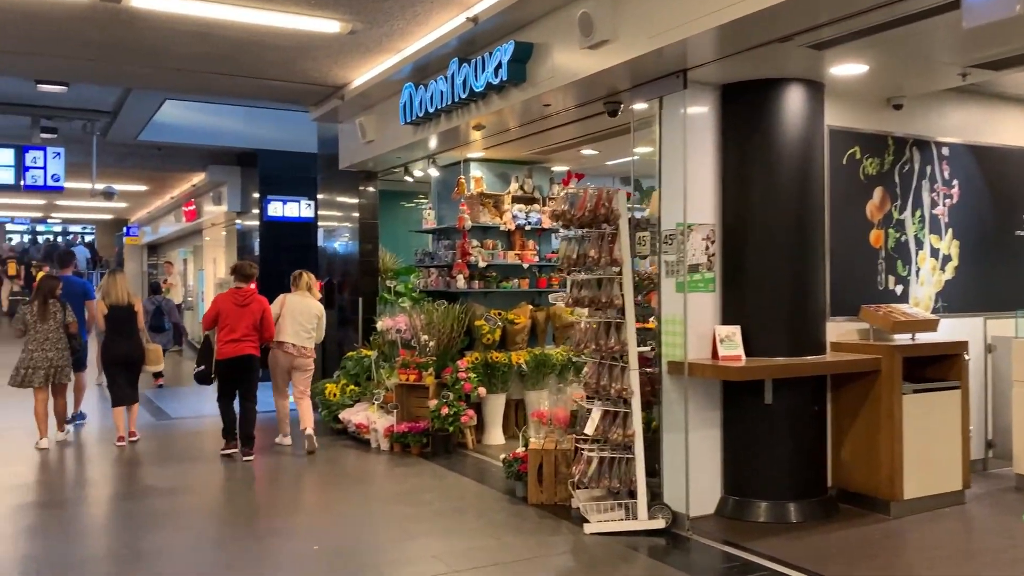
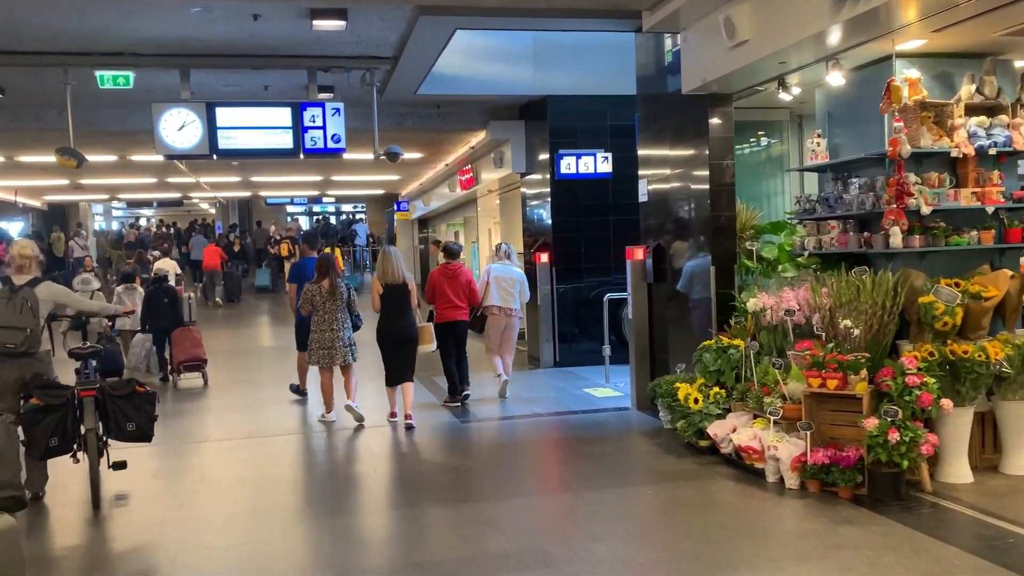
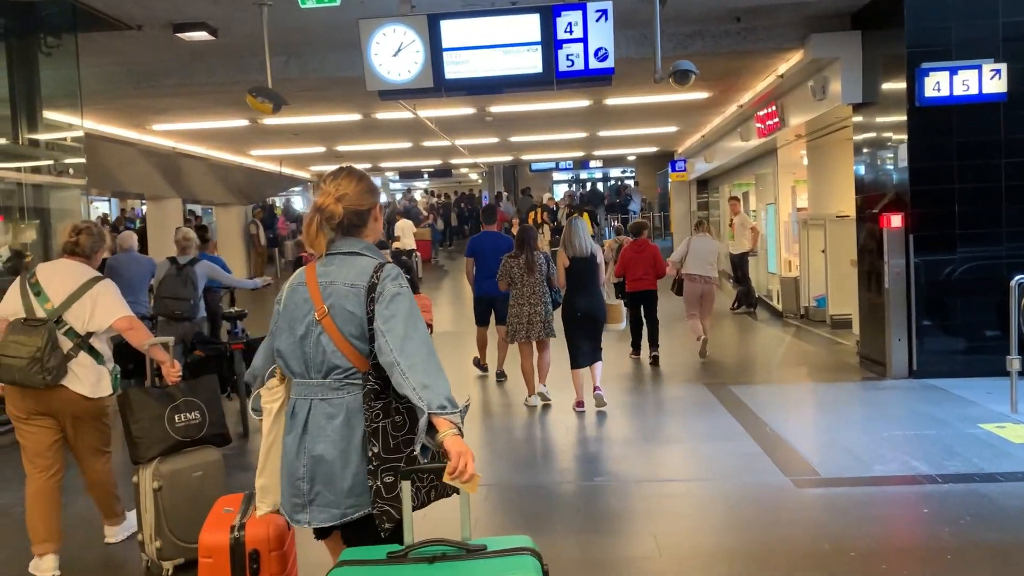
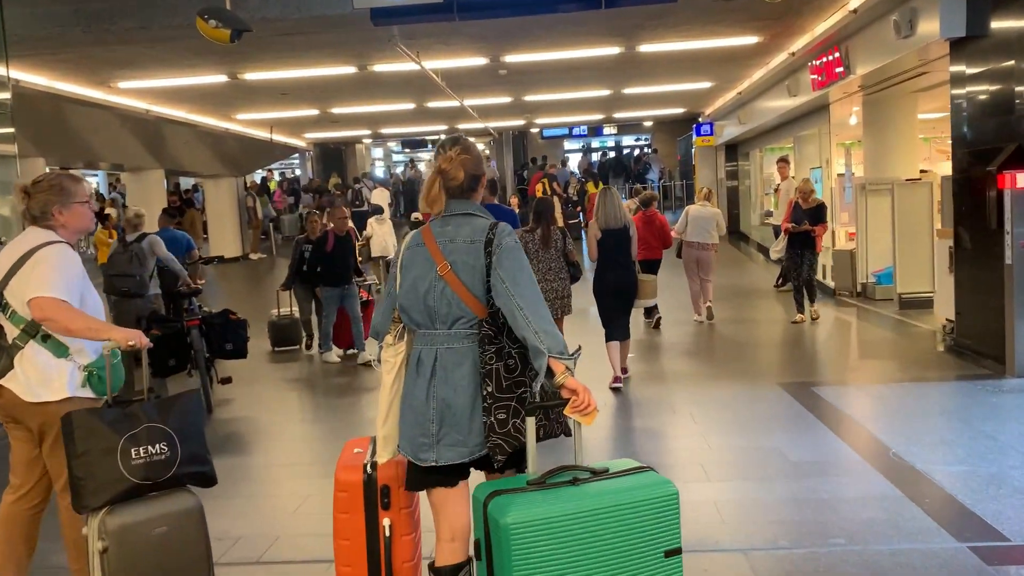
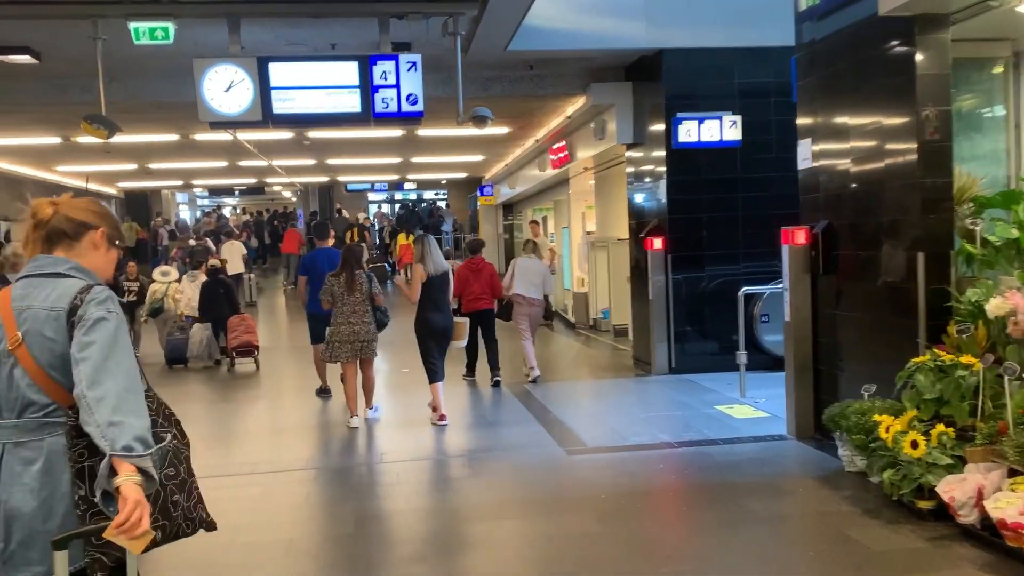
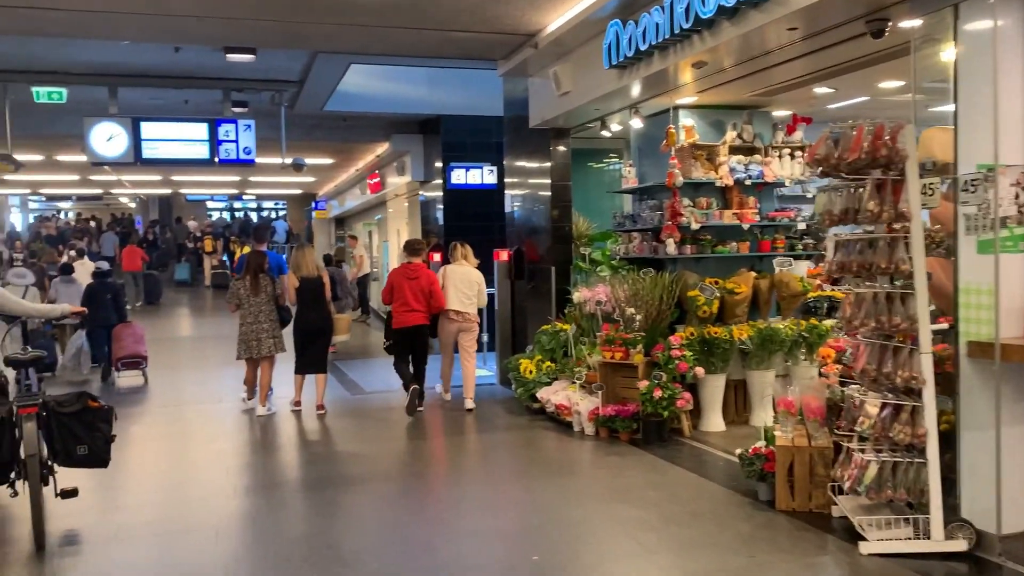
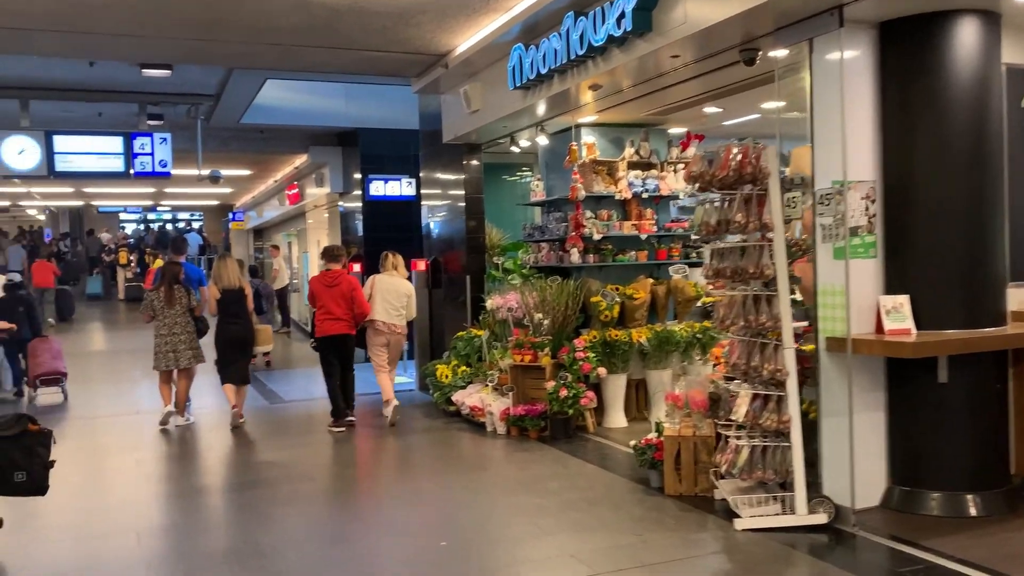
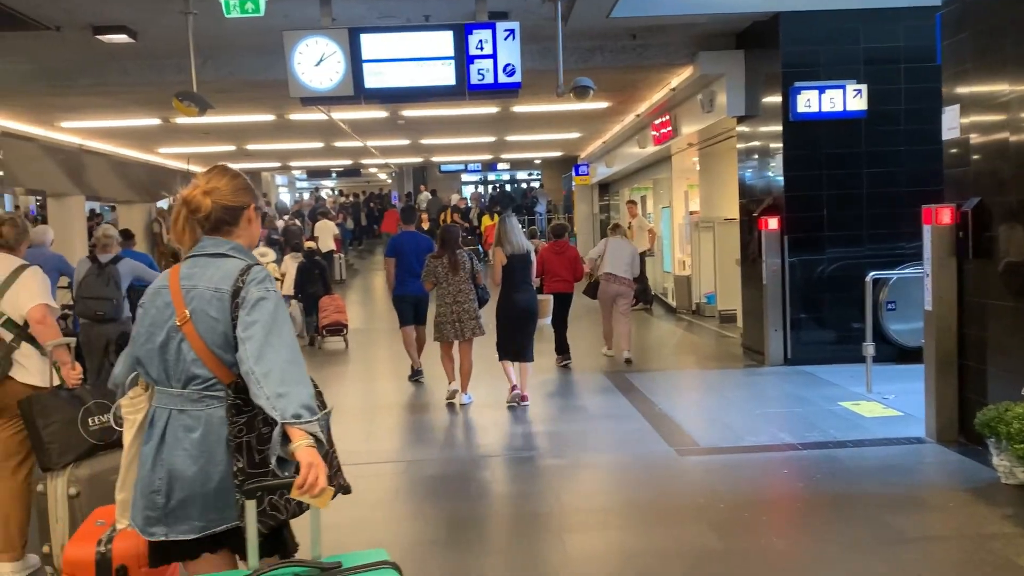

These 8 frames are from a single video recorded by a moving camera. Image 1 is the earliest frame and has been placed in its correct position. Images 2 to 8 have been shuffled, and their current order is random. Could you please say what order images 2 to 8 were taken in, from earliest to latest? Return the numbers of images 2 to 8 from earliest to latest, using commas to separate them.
7, 6, 2, 5, 8, 3, 4
